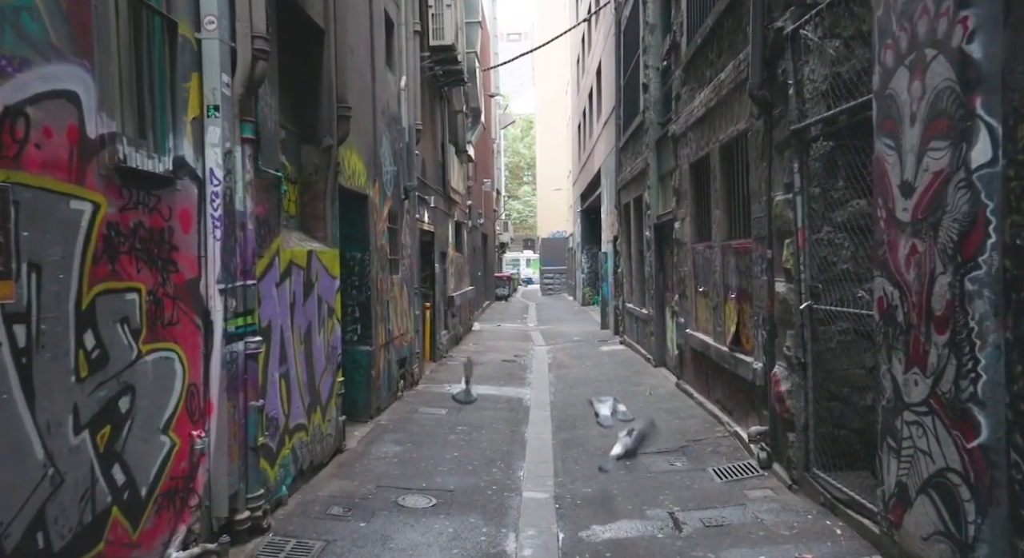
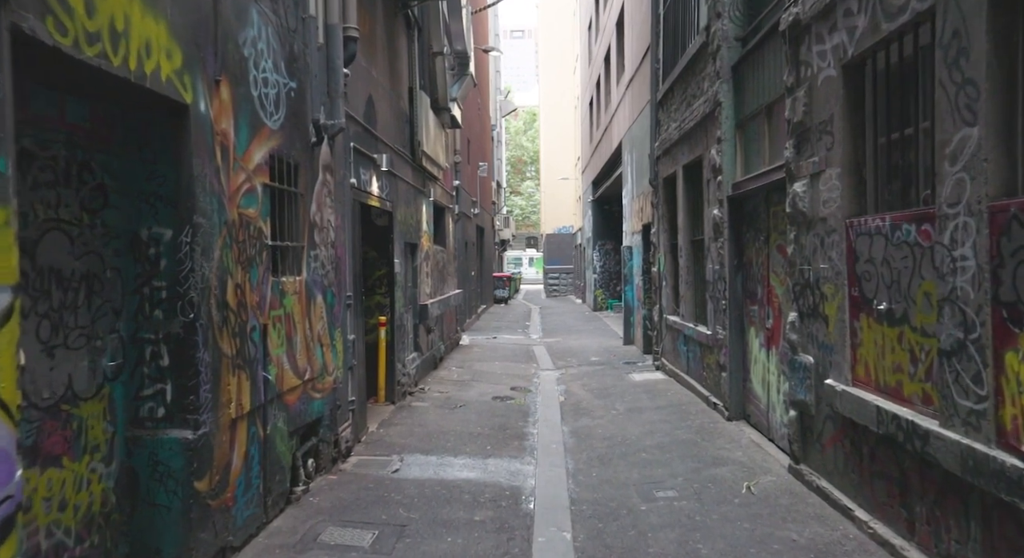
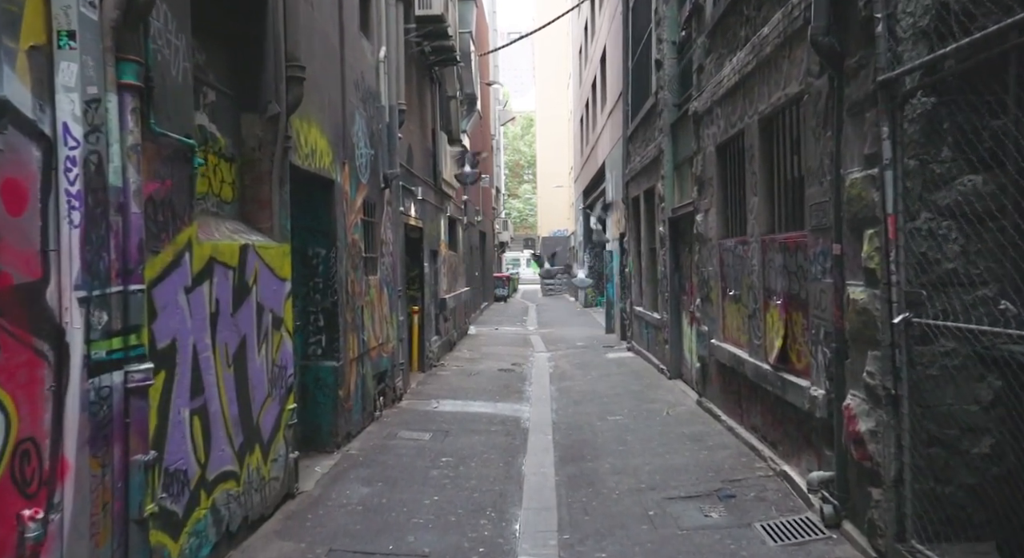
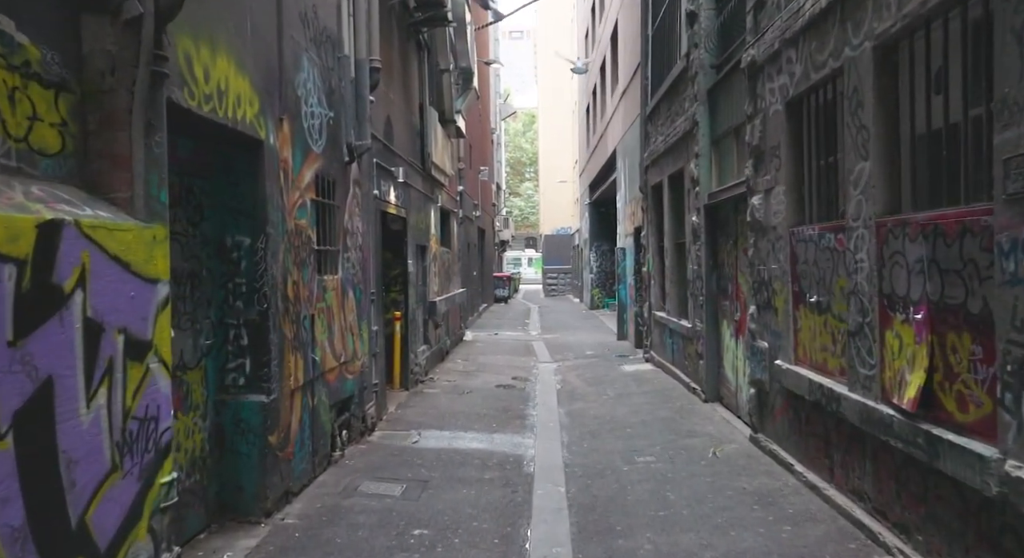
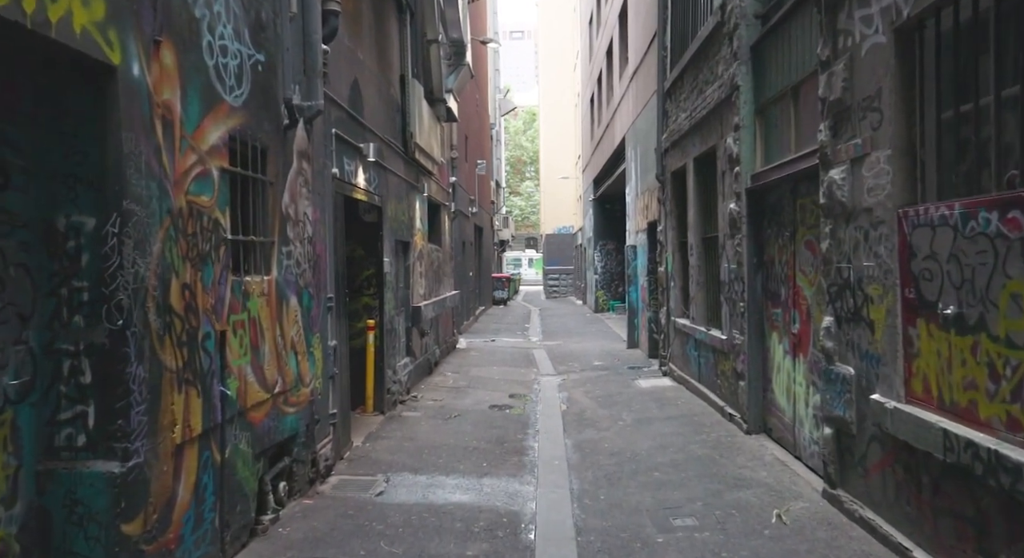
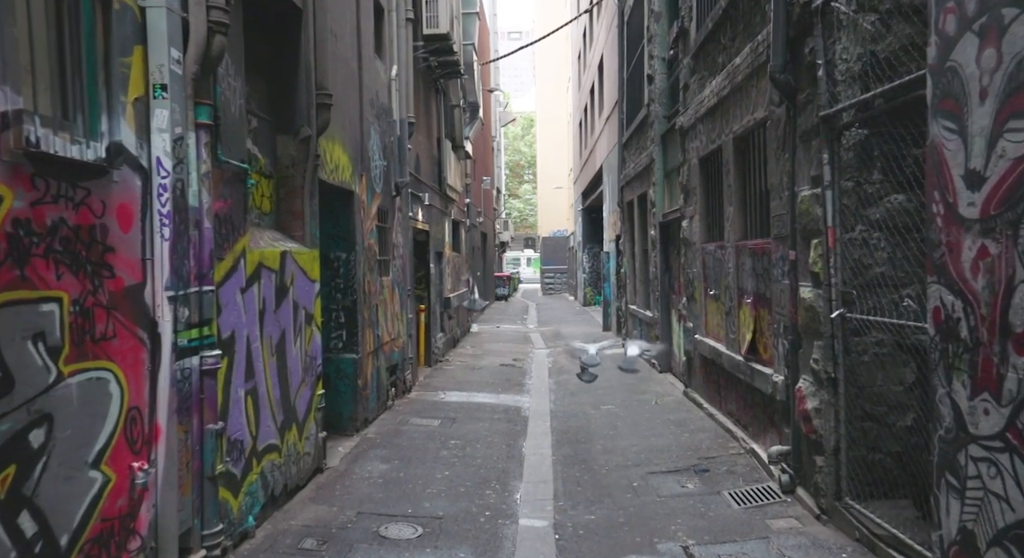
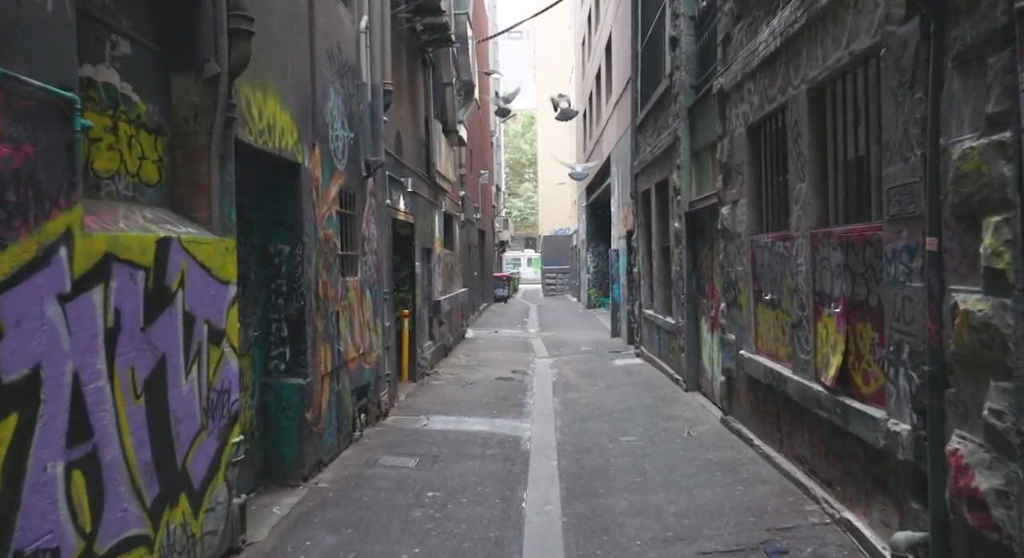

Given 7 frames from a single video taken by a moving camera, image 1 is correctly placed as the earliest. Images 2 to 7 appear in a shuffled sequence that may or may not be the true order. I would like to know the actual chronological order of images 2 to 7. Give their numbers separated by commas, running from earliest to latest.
6, 3, 7, 4, 2, 5
